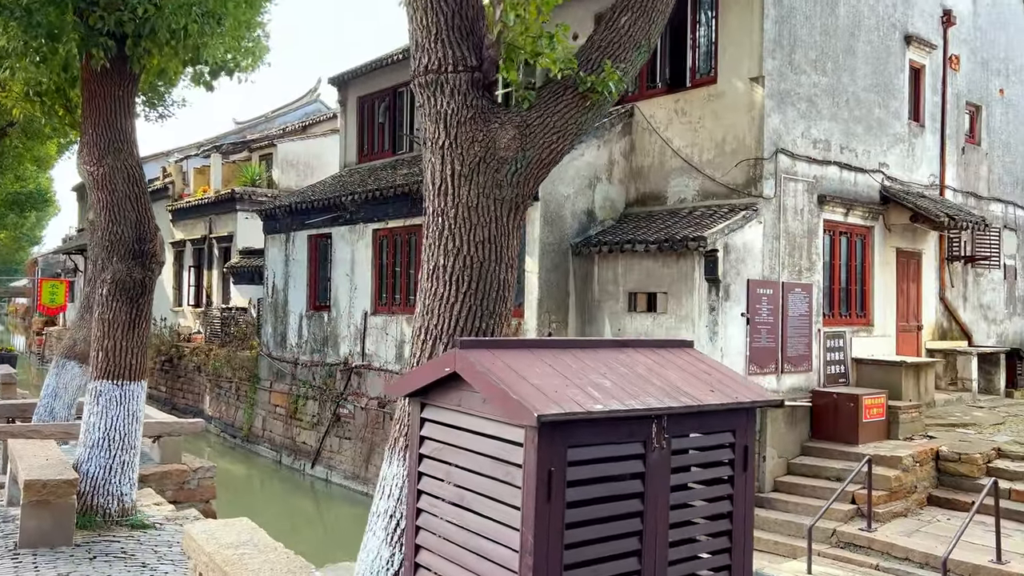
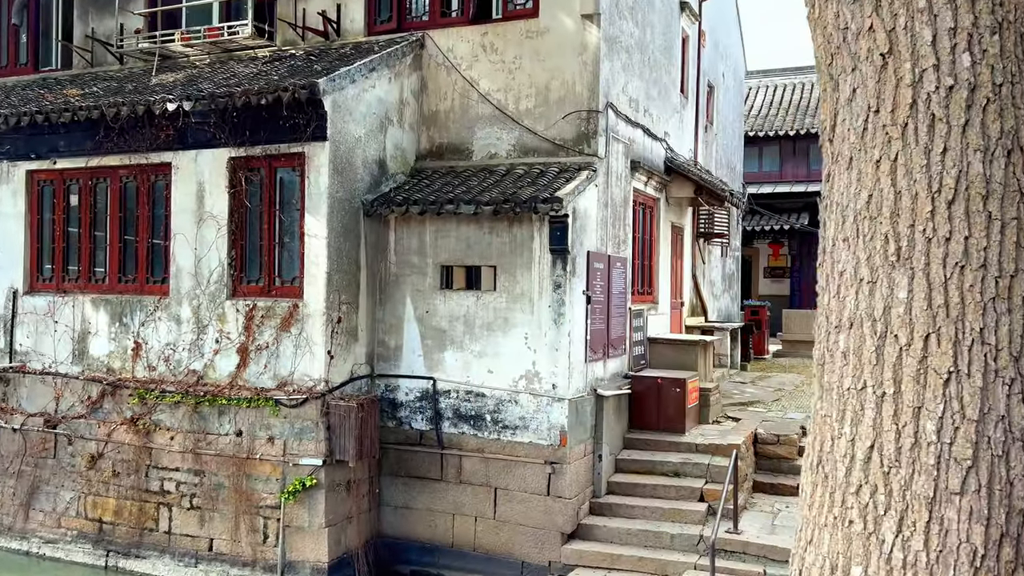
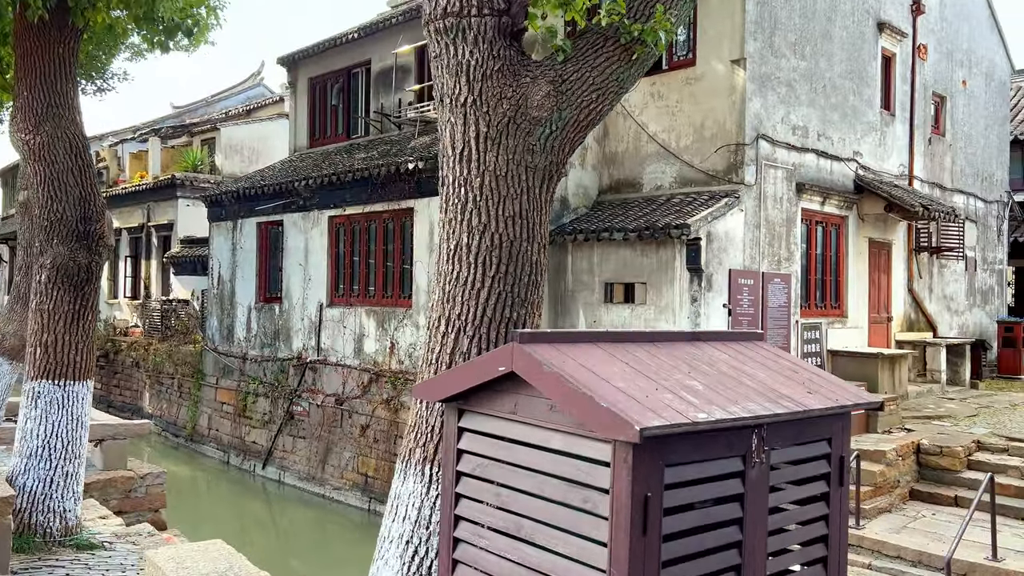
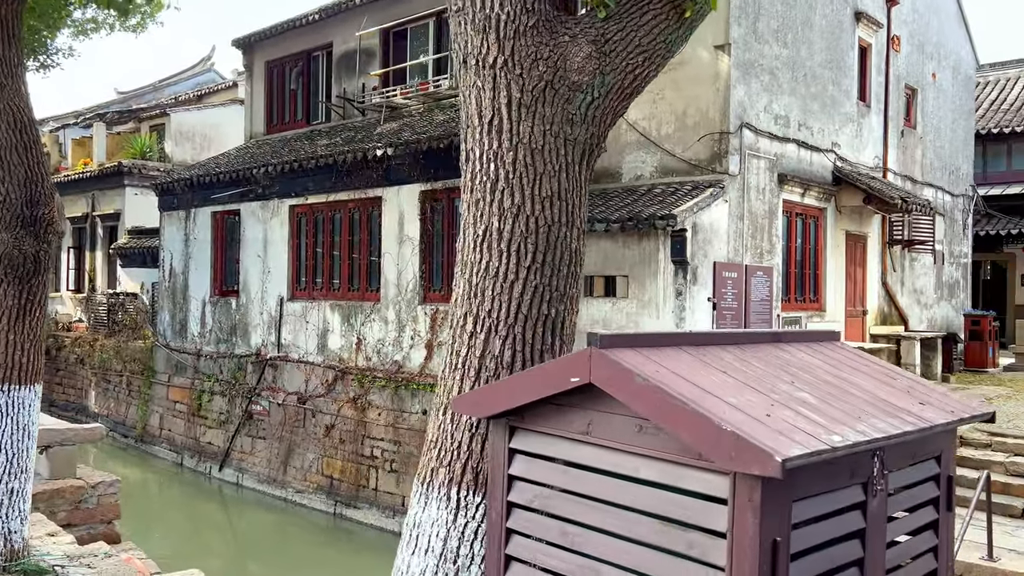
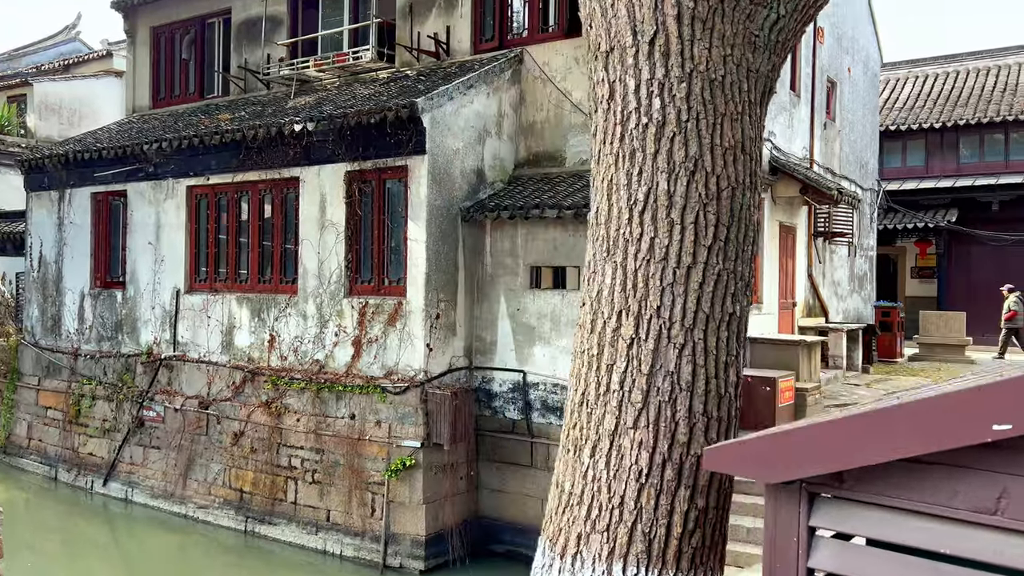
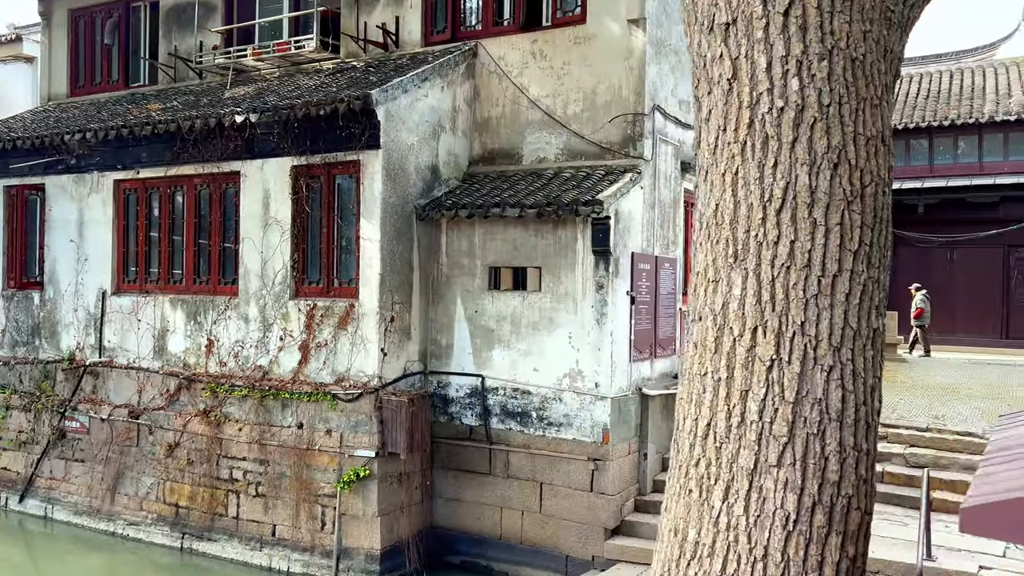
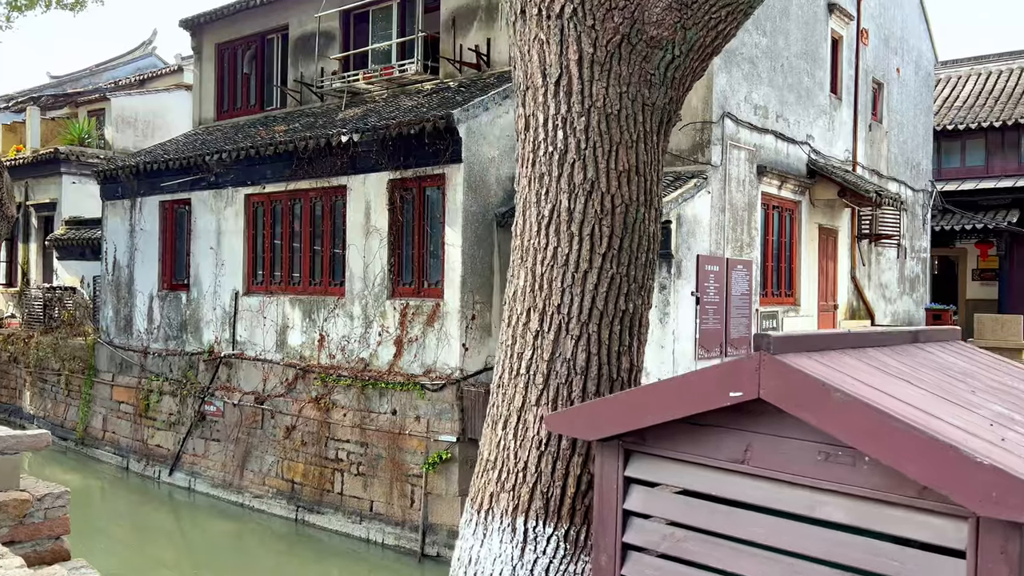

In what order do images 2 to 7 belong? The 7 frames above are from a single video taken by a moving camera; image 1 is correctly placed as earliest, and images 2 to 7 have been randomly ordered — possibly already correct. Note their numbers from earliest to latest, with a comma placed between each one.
3, 4, 7, 5, 6, 2
